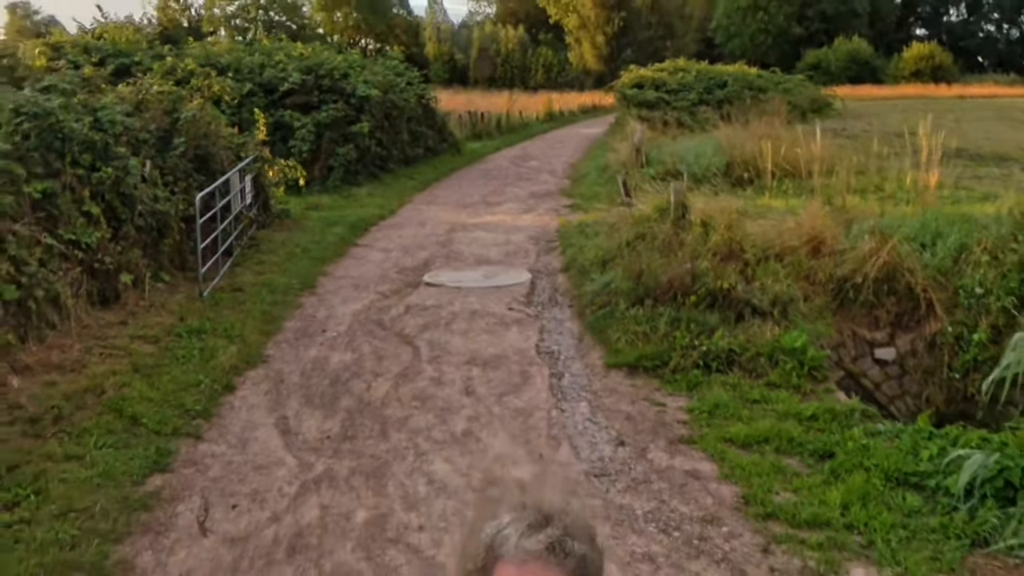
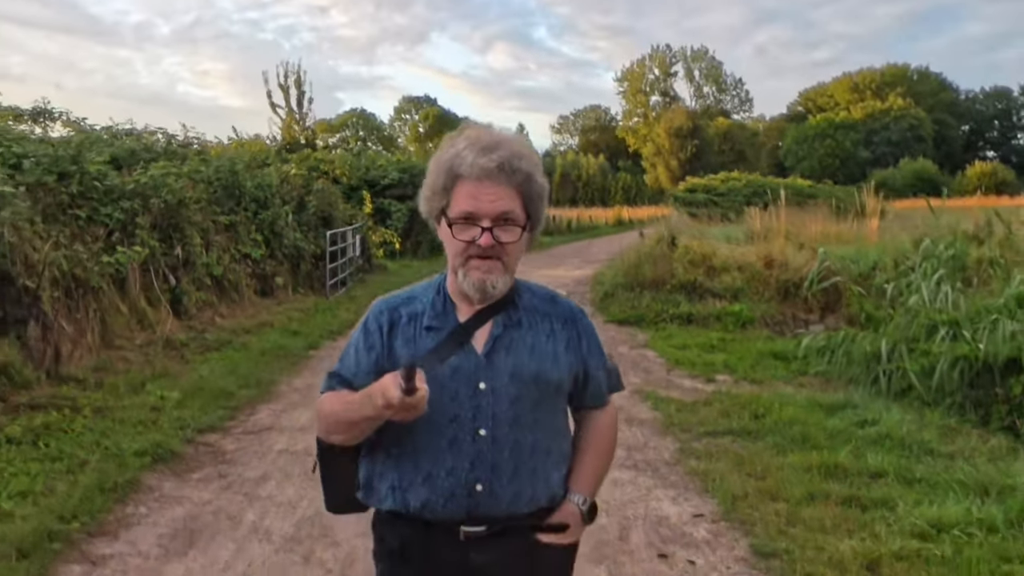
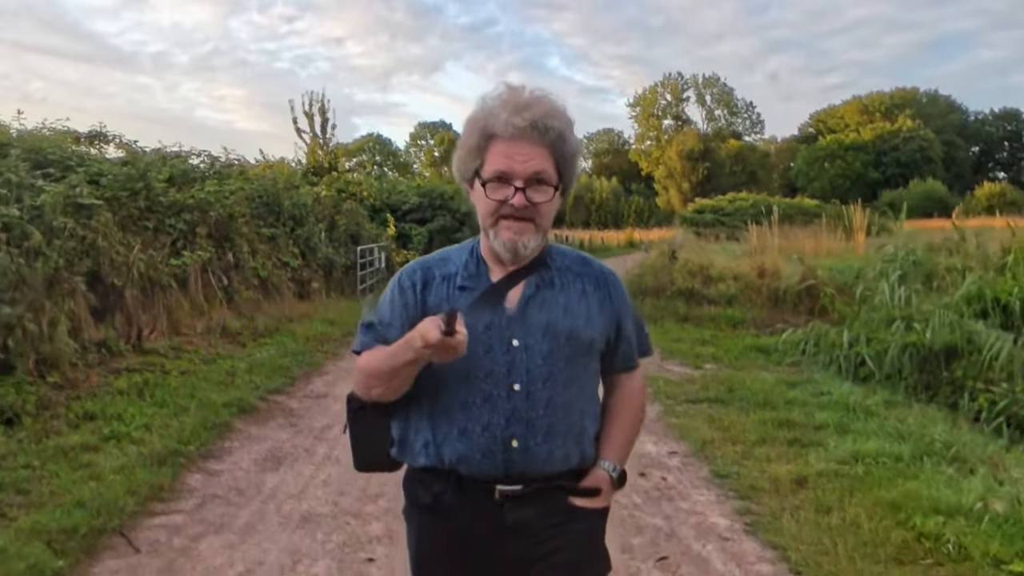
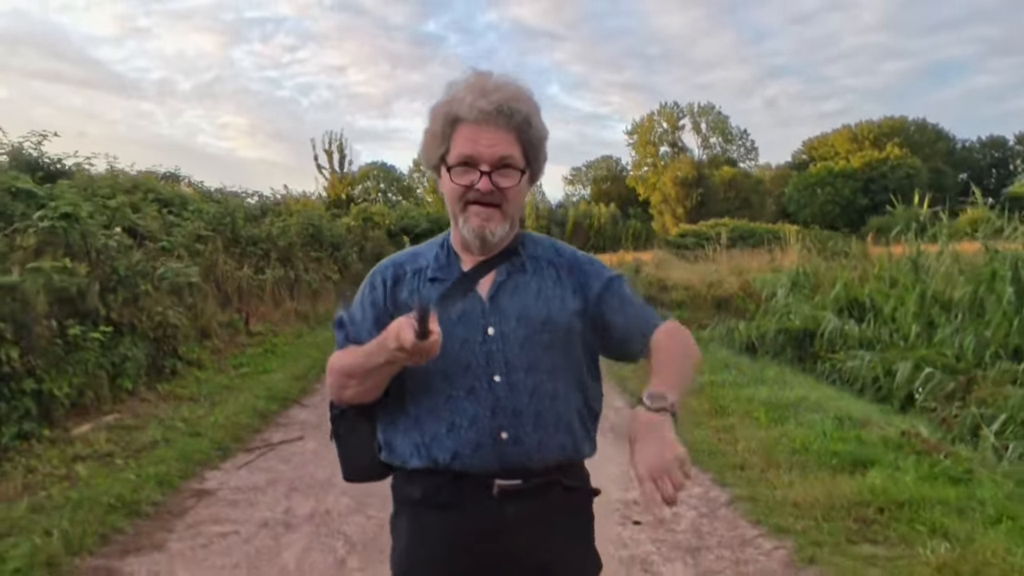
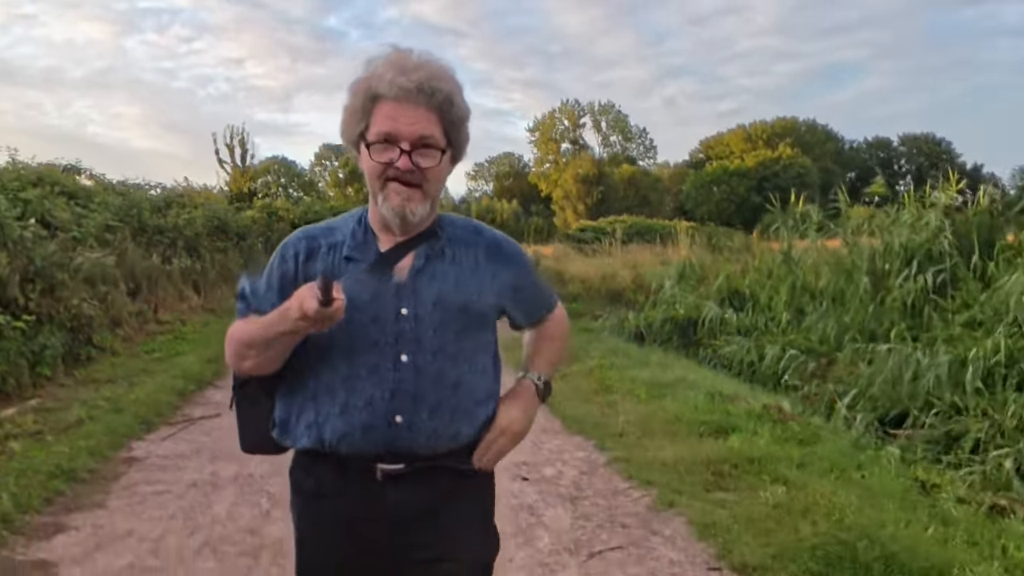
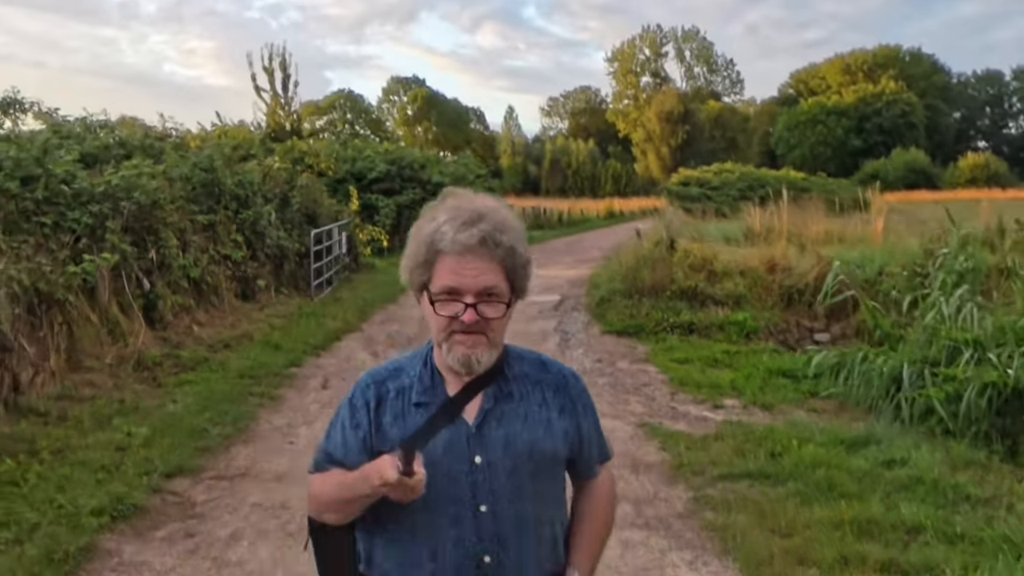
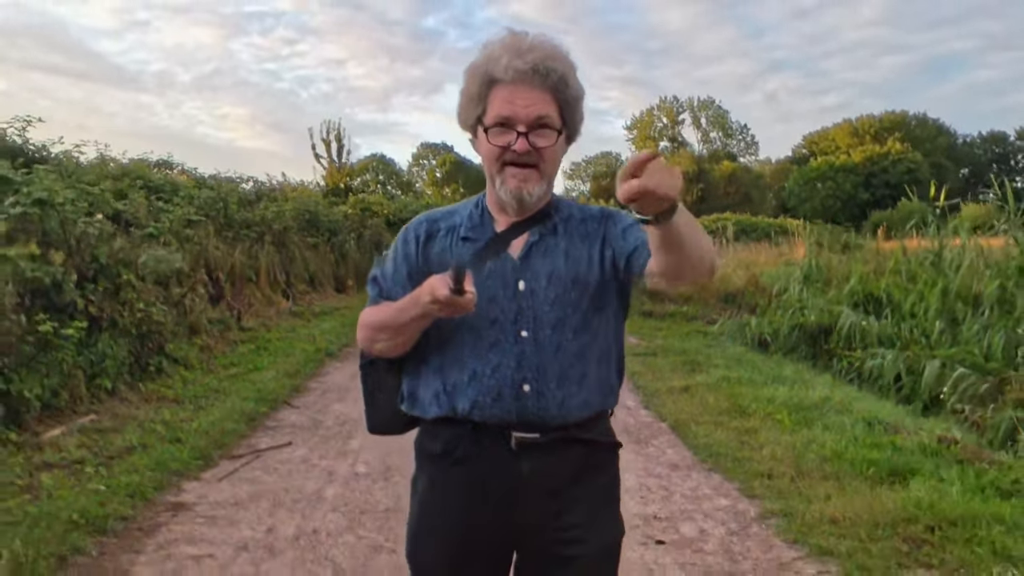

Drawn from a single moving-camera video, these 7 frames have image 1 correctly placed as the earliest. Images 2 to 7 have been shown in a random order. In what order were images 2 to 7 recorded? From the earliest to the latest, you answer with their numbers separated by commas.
6, 2, 3, 7, 4, 5
